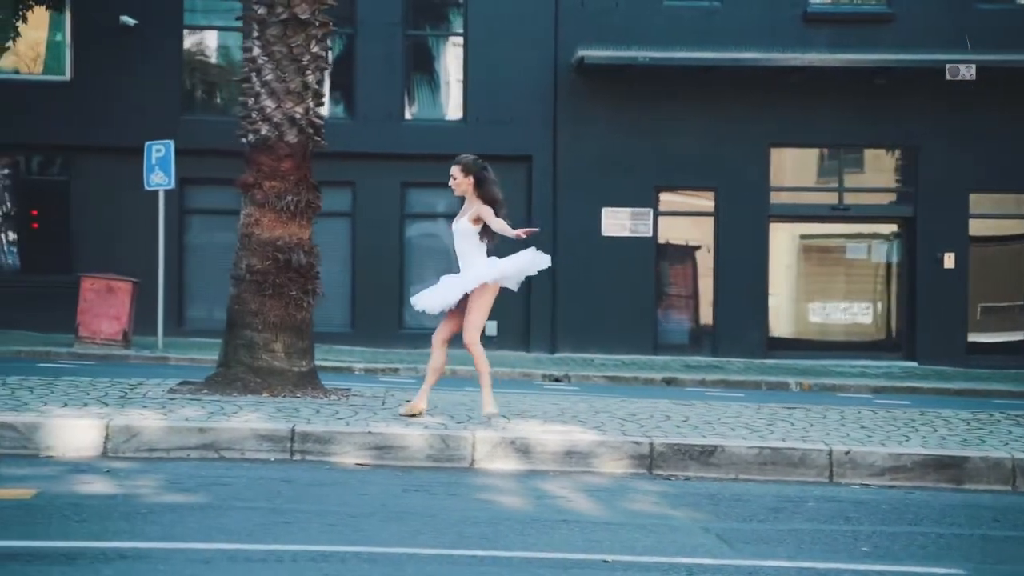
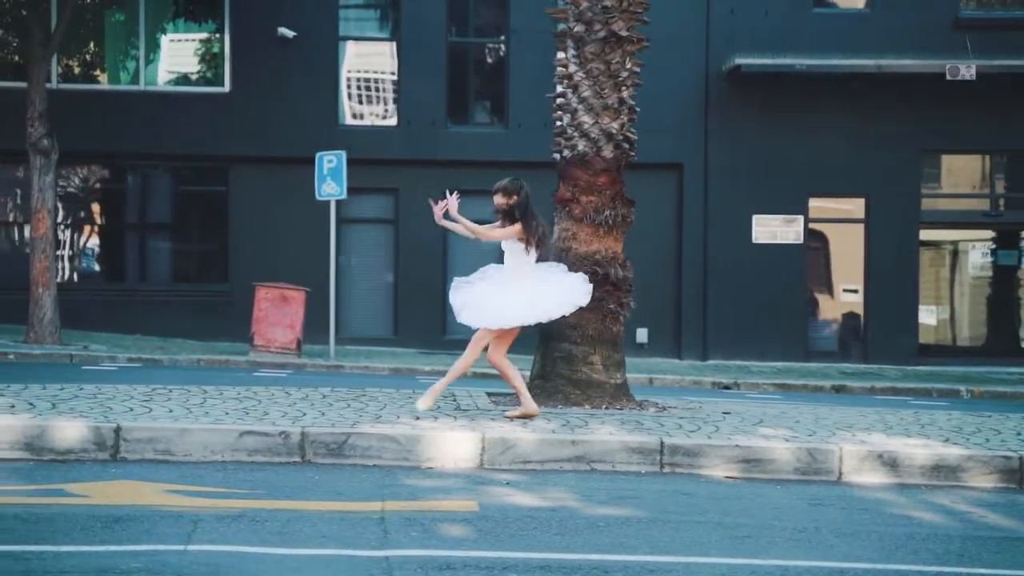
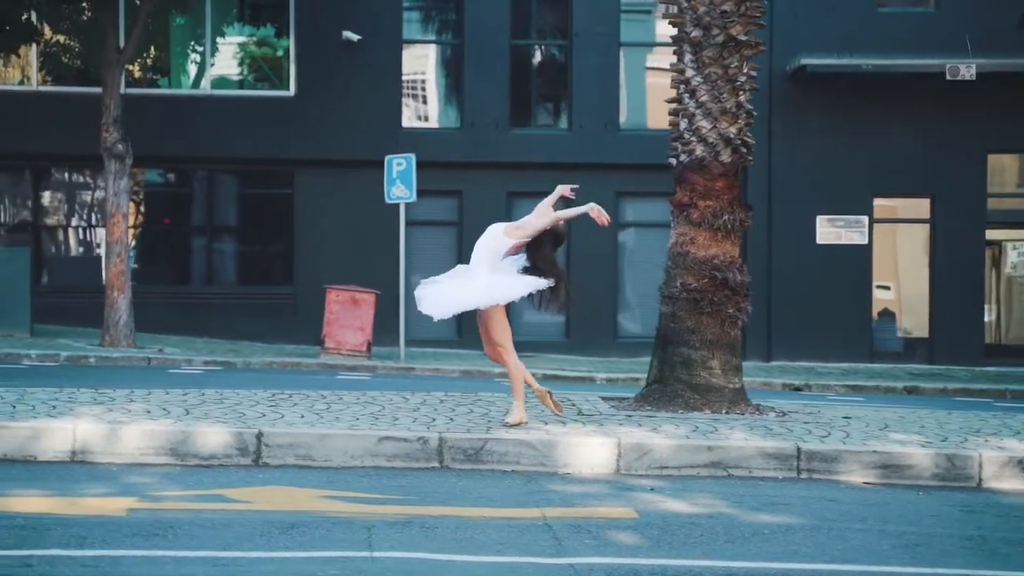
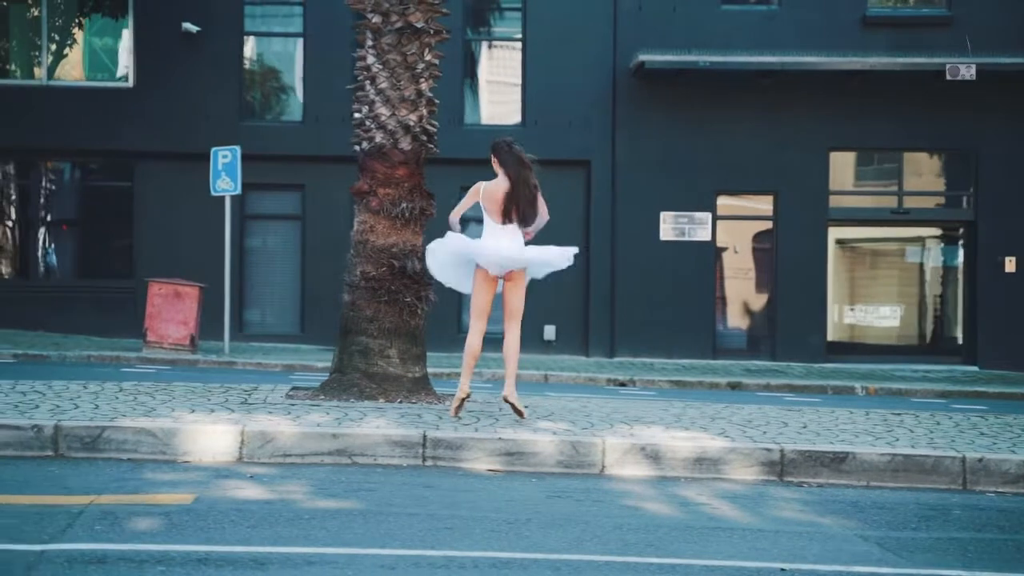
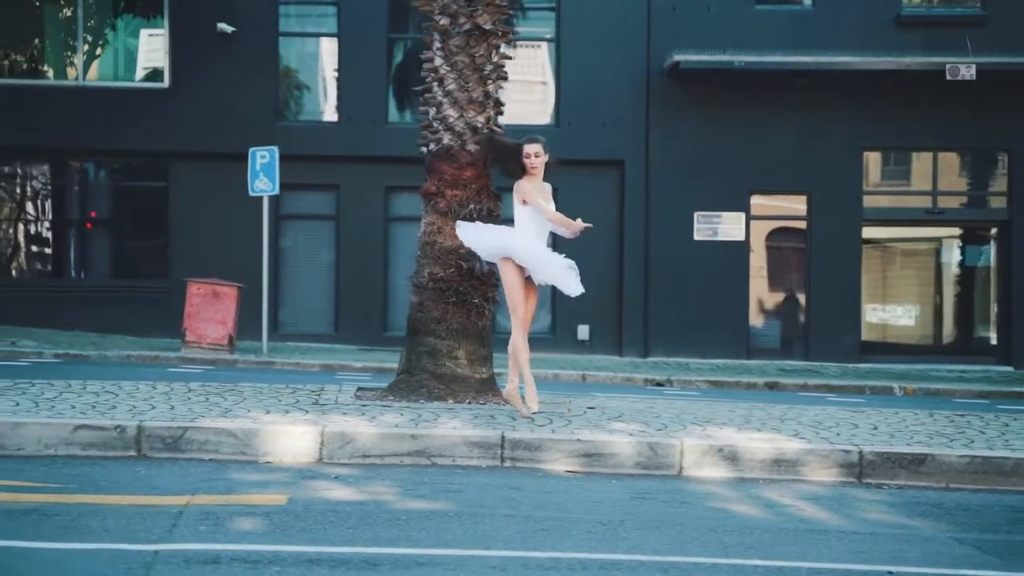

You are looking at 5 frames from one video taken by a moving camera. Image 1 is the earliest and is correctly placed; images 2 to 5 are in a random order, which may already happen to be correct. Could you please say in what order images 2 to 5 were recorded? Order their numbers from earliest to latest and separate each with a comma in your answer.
4, 5, 2, 3
